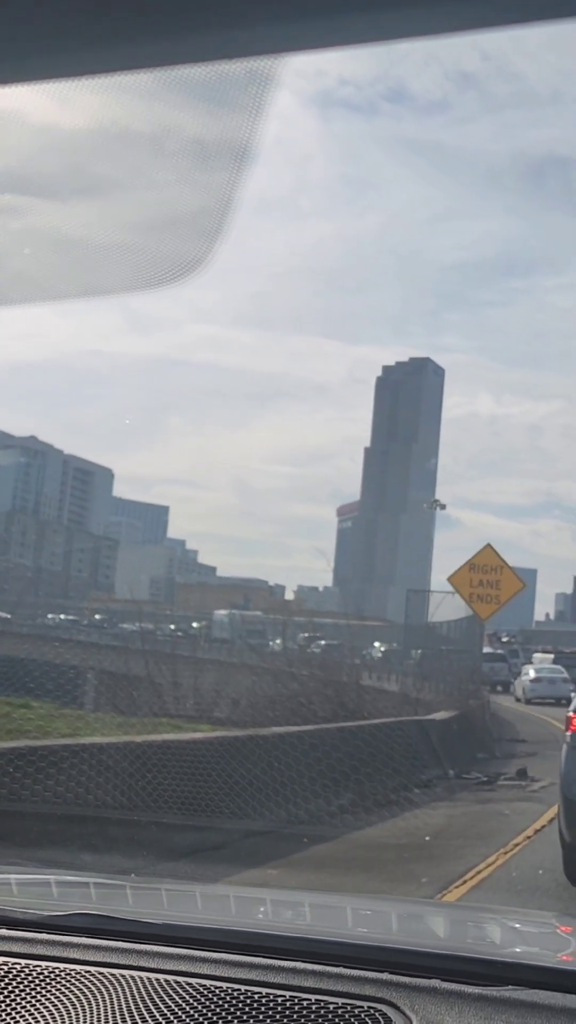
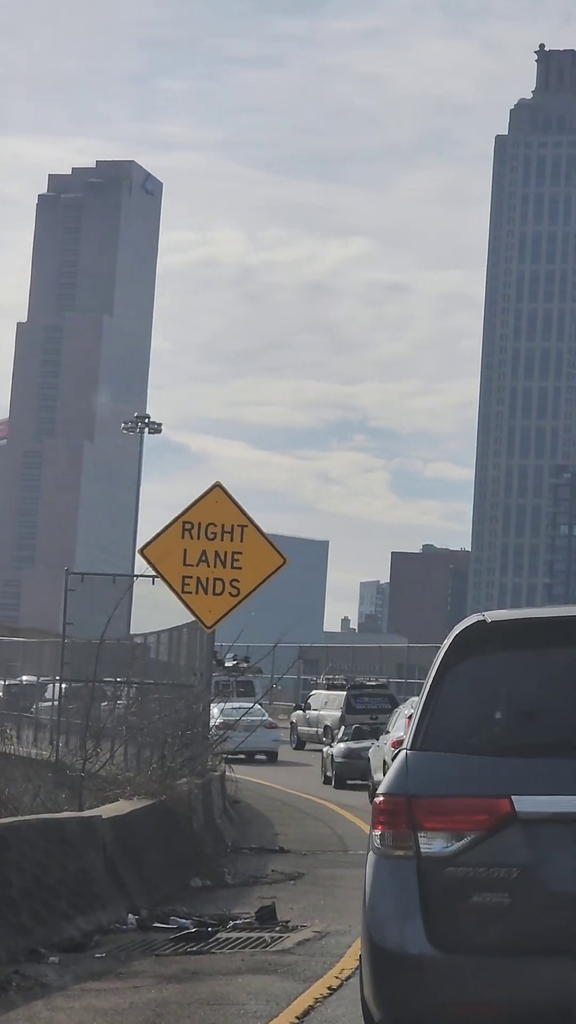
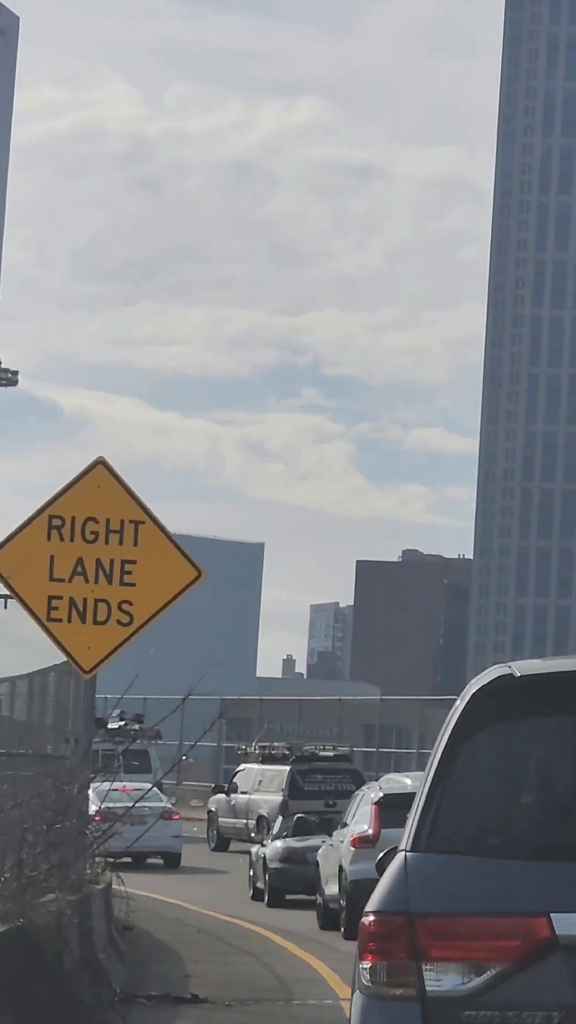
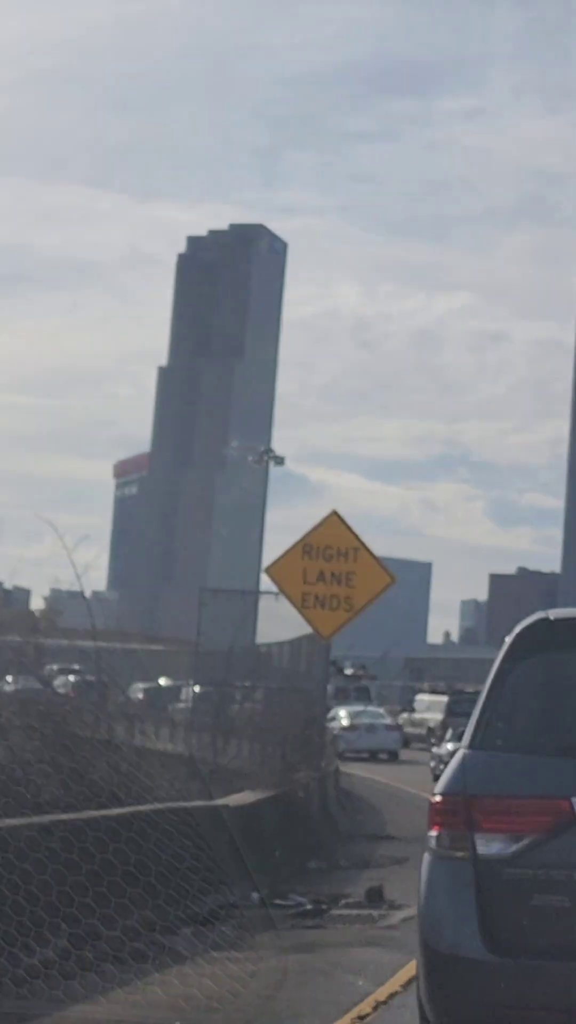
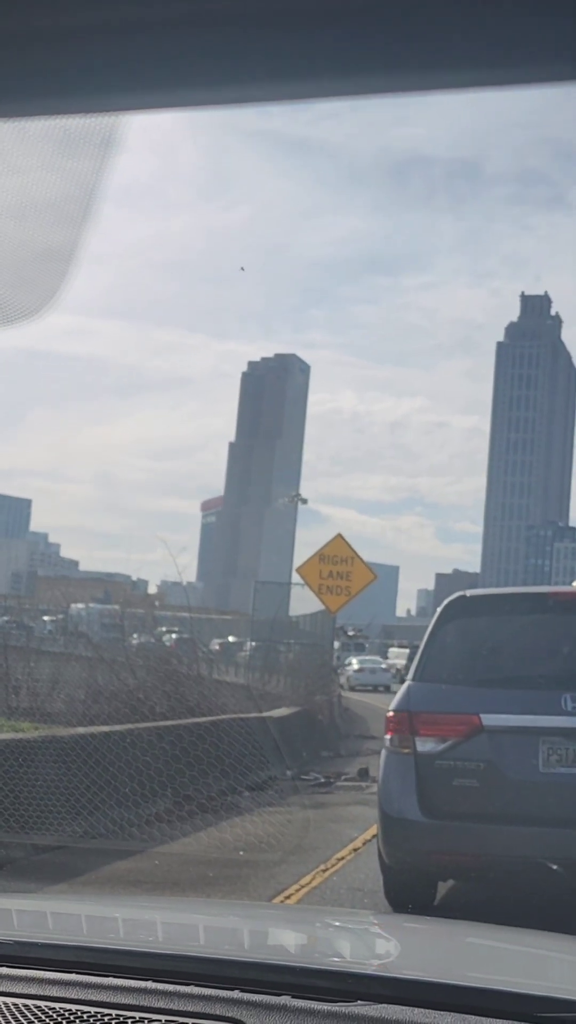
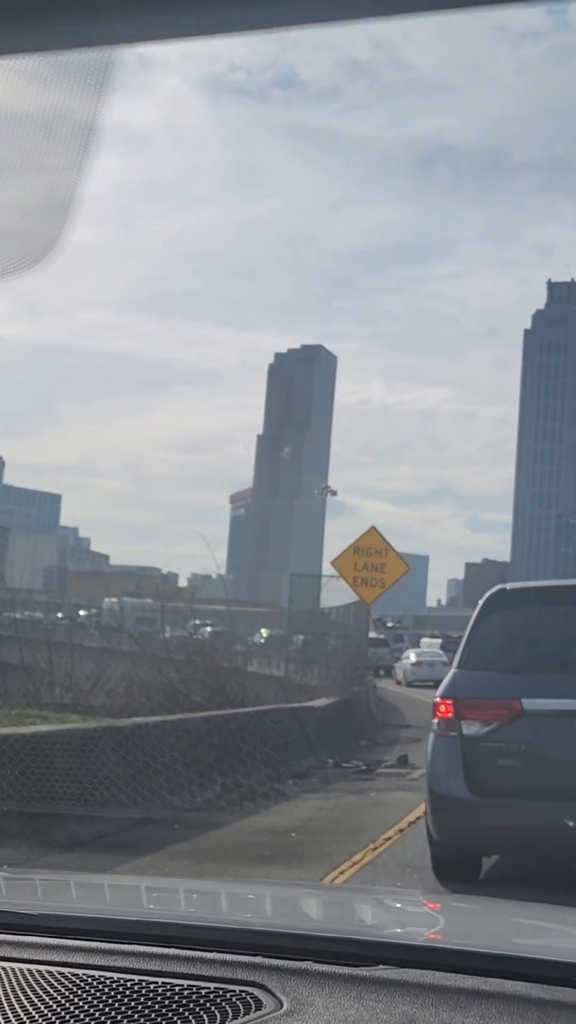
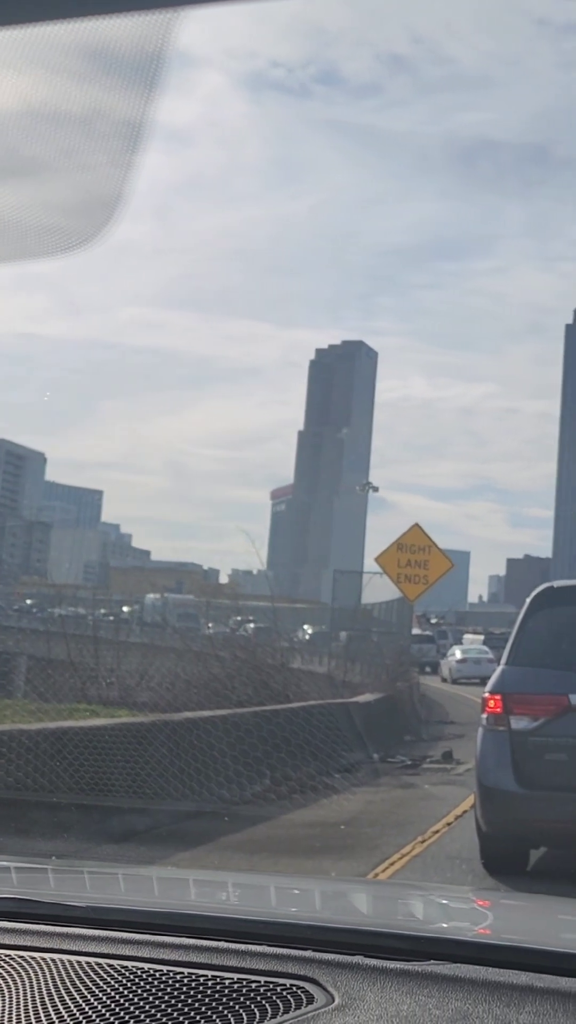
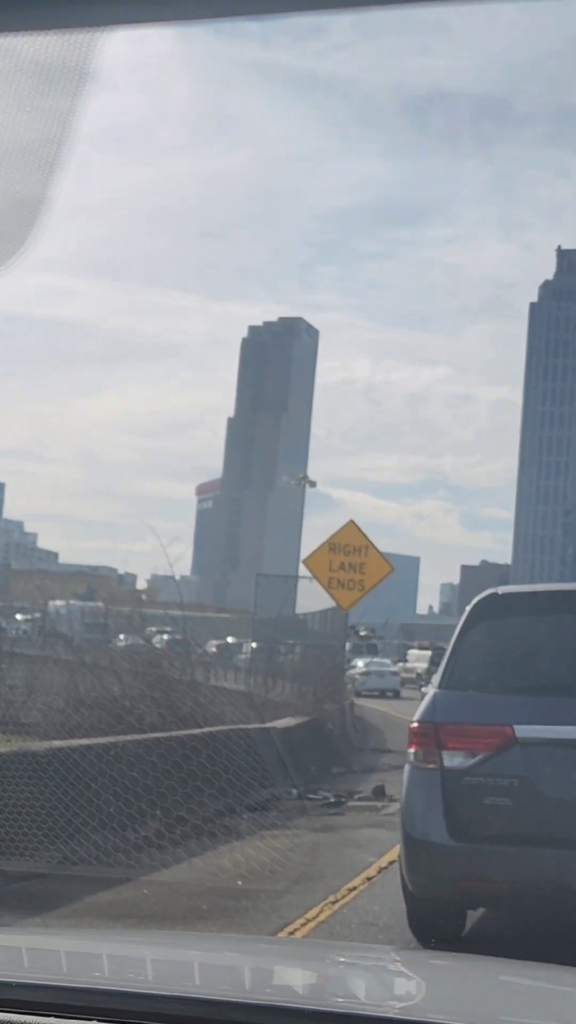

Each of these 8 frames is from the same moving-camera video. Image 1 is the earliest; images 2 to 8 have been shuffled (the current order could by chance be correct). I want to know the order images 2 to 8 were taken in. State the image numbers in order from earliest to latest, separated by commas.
7, 6, 5, 8, 4, 2, 3
